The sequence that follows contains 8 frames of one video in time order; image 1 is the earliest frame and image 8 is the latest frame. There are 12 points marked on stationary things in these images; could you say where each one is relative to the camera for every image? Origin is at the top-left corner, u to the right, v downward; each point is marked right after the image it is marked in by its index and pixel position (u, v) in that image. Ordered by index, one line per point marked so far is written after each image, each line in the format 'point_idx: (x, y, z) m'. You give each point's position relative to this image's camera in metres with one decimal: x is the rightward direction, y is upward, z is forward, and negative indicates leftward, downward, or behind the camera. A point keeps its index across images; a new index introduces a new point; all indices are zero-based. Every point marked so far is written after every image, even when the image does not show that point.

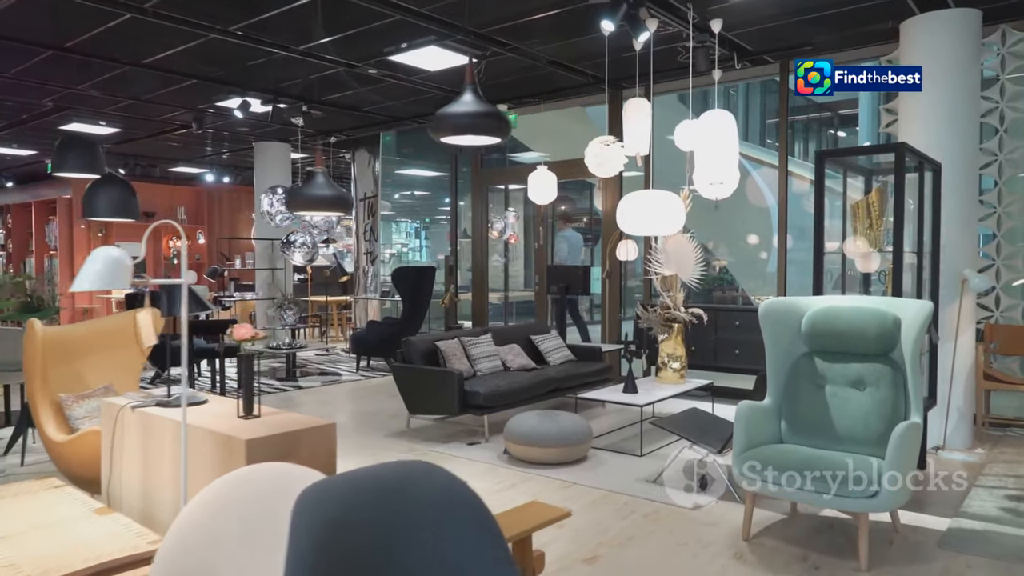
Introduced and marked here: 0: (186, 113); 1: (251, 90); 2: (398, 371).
0: (-3.7, +2.0, +8.4) m
1: (-2.5, +1.9, +7.2) m
2: (-0.8, -0.6, +5.4) m
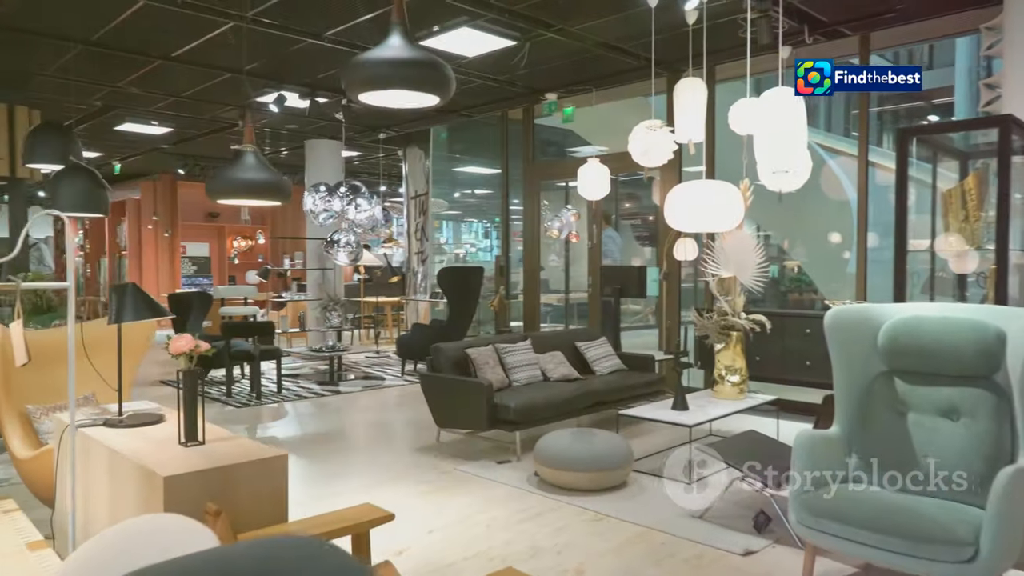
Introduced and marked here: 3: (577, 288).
0: (-3.1, +2.0, +8.2) m
1: (-2.1, +1.9, +6.9) m
2: (-0.6, -0.6, +5.0) m
3: (+0.7, 0.0, +8.3) m
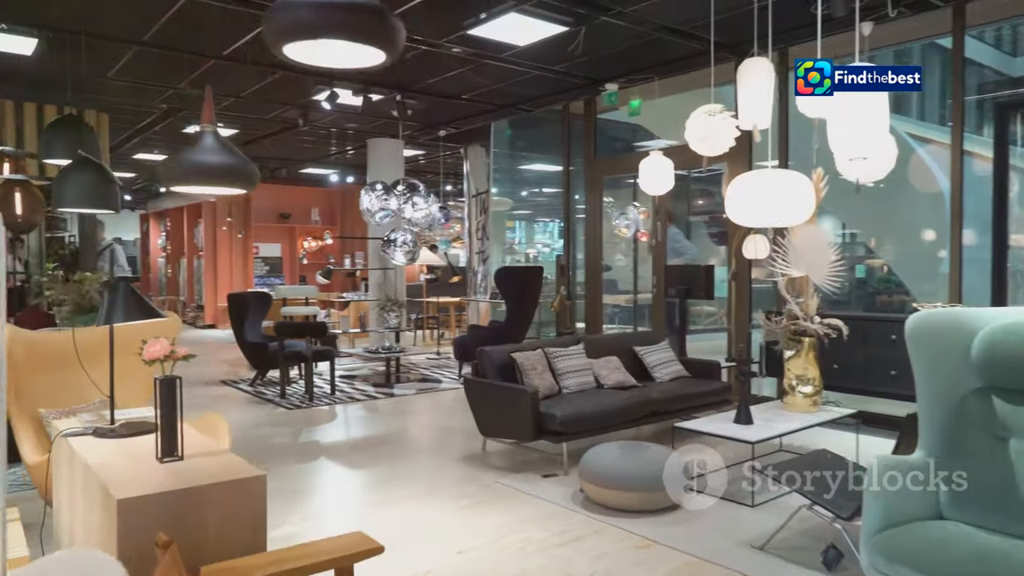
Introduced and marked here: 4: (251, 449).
0: (-2.4, +2.0, +8.2) m
1: (-1.6, +1.9, +6.8) m
2: (-0.3, -0.6, +4.7) m
3: (+1.4, 0.0, +7.9) m
4: (-1.8, -1.1, +5.1) m
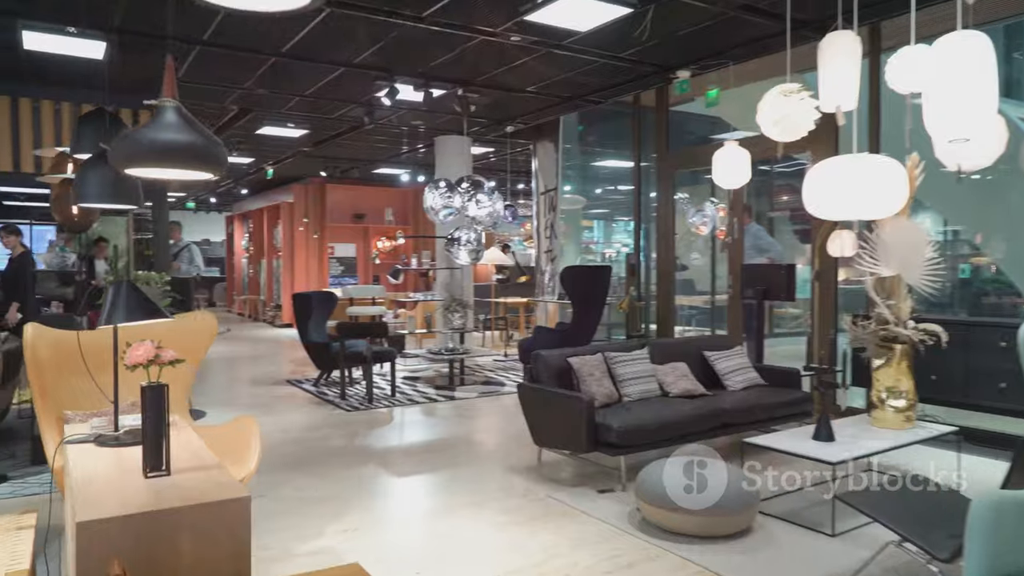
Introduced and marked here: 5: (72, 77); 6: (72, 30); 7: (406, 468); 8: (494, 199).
0: (-1.7, +2.0, +8.2) m
1: (-1.0, +1.9, +6.7) m
2: (+0.1, -0.6, +4.4) m
3: (+2.0, 0.0, +7.4) m
4: (-1.4, -1.1, +5.0) m
5: (-3.9, +1.9, +6.6) m
6: (-3.2, +1.9, +5.5) m
7: (-0.7, -1.1, +4.7) m
8: (-0.2, +0.9, +7.8) m
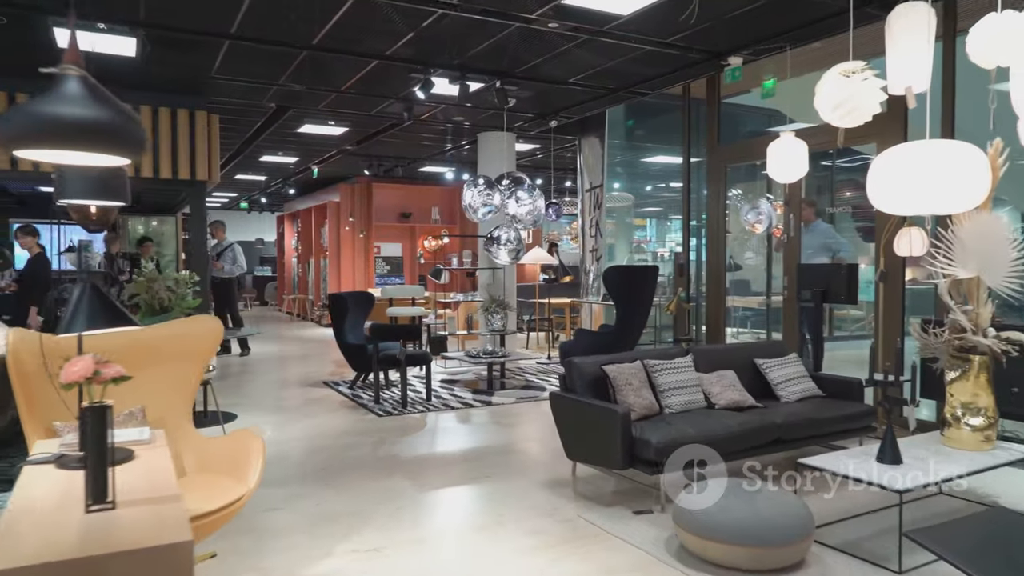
0: (-1.2, +2.0, +8.0) m
1: (-0.7, +1.9, +6.4) m
2: (+0.2, -0.6, +4.1) m
3: (+2.4, 0.0, +7.0) m
4: (-1.2, -1.1, +4.8) m
5: (-3.5, +1.9, +6.6) m
6: (-3.0, +1.9, +5.4) m
7: (-0.5, -1.1, +4.4) m
8: (+0.2, +0.9, +7.5) m
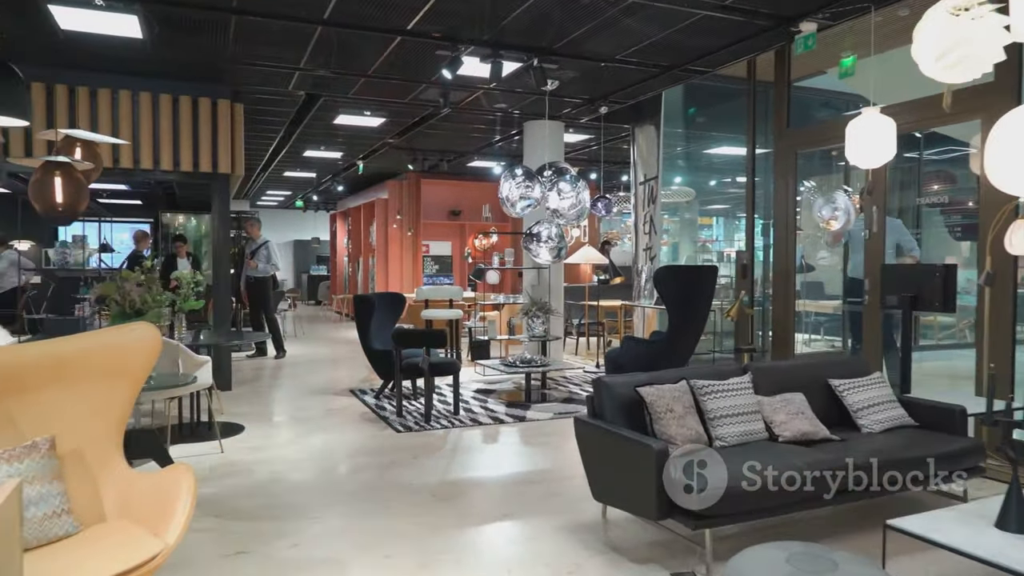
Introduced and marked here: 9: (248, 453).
0: (-0.8, +2.0, +7.4) m
1: (-0.4, +1.9, +5.8) m
2: (+0.3, -0.6, +3.4) m
3: (+2.7, -0.1, +6.1) m
4: (-1.0, -1.1, +4.2) m
5: (-3.2, +1.9, +6.2) m
6: (-2.7, +1.9, +5.0) m
7: (-0.4, -1.1, +3.8) m
8: (+0.6, +0.9, +6.8) m
9: (-1.7, -1.1, +4.9) m
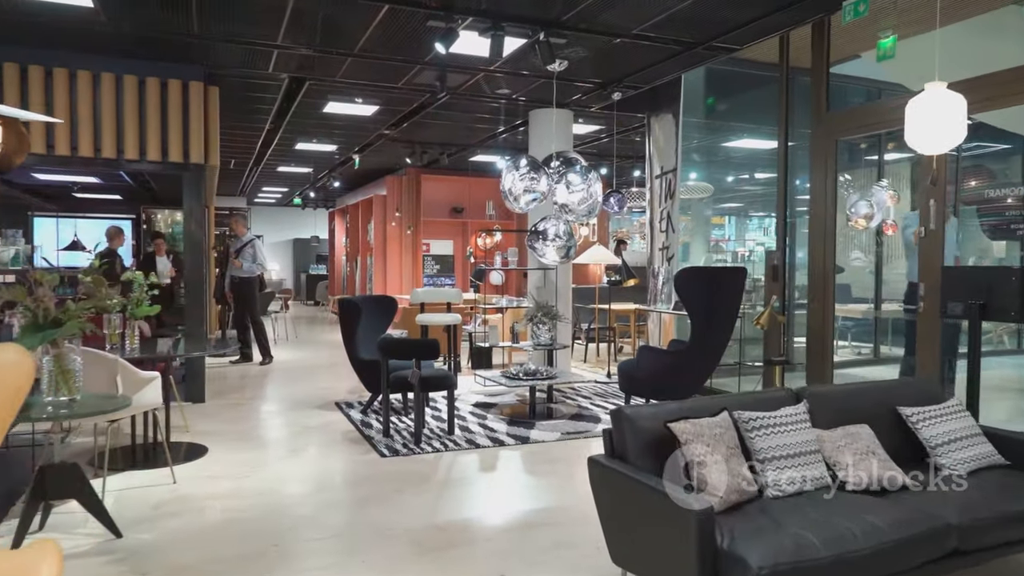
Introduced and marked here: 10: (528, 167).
0: (-0.8, +1.9, +6.7) m
1: (-0.3, +1.8, +5.1) m
2: (+0.3, -0.7, +2.7) m
3: (+2.7, -0.1, +5.3) m
4: (-1.0, -1.1, +3.6) m
5: (-3.2, +1.9, +5.5) m
6: (-2.7, +1.9, +4.3) m
7: (-0.4, -1.2, +3.1) m
8: (+0.6, +0.9, +6.1) m
9: (-1.7, -1.1, +4.2) m
10: (+0.1, +1.0, +6.1) m
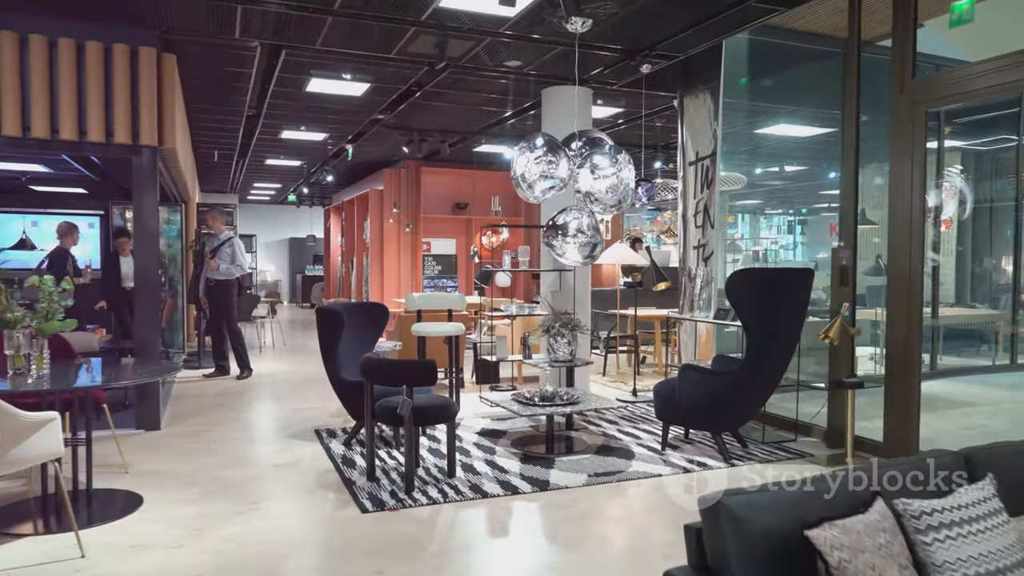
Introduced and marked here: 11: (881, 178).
0: (-0.7, +1.9, +5.7) m
1: (-0.3, +1.8, +4.0) m
2: (+0.4, -0.7, +1.7) m
3: (+2.8, -0.1, +4.3) m
4: (-1.0, -1.2, +2.5) m
5: (-3.1, +1.8, +4.5) m
6: (-2.6, +1.8, +3.3) m
7: (-0.3, -1.2, +2.0) m
8: (+0.7, +0.8, +5.0) m
9: (-1.6, -1.1, +3.2) m
10: (+0.2, +1.0, +5.1) m
11: (+2.5, +0.9, +5.3) m
